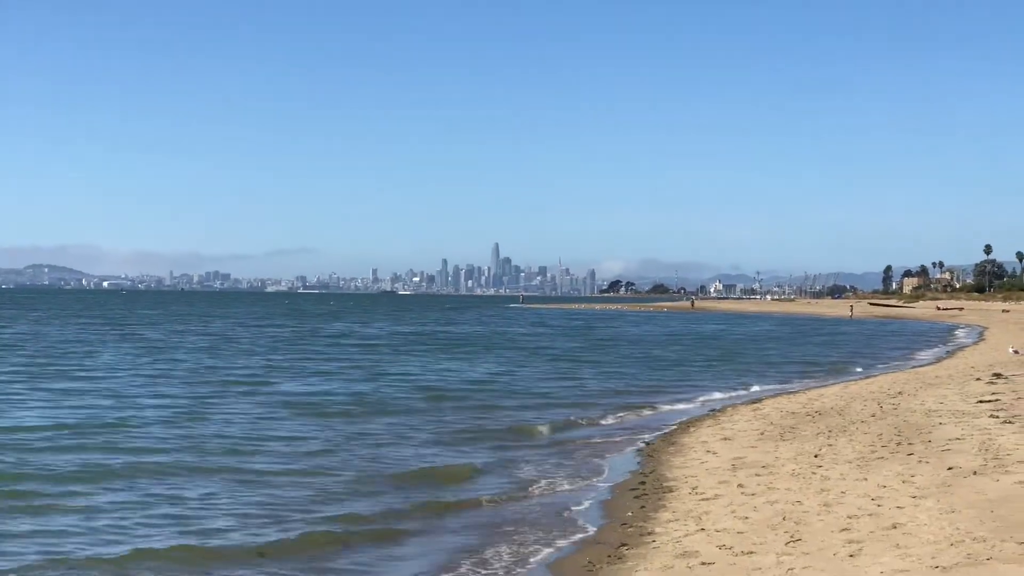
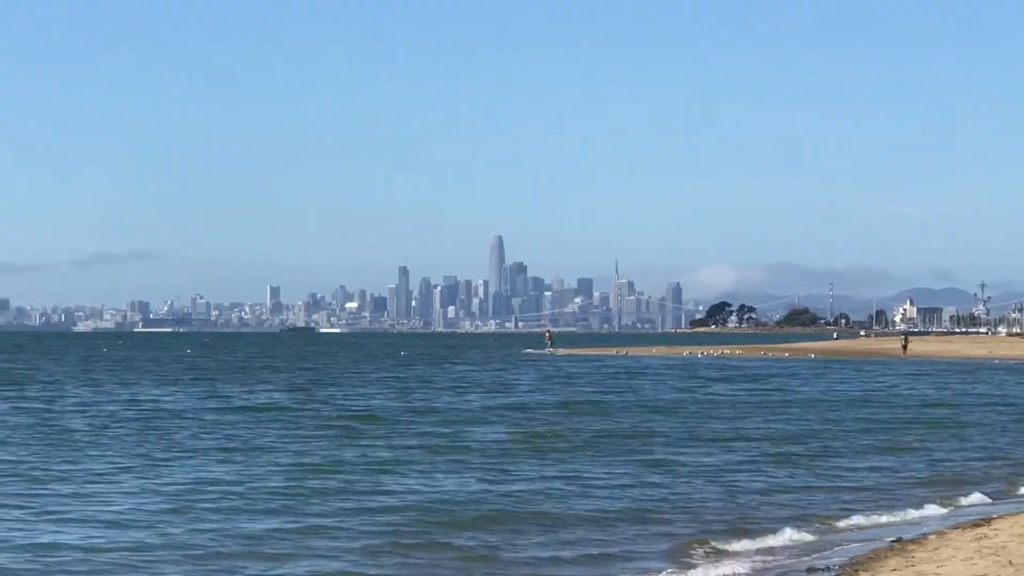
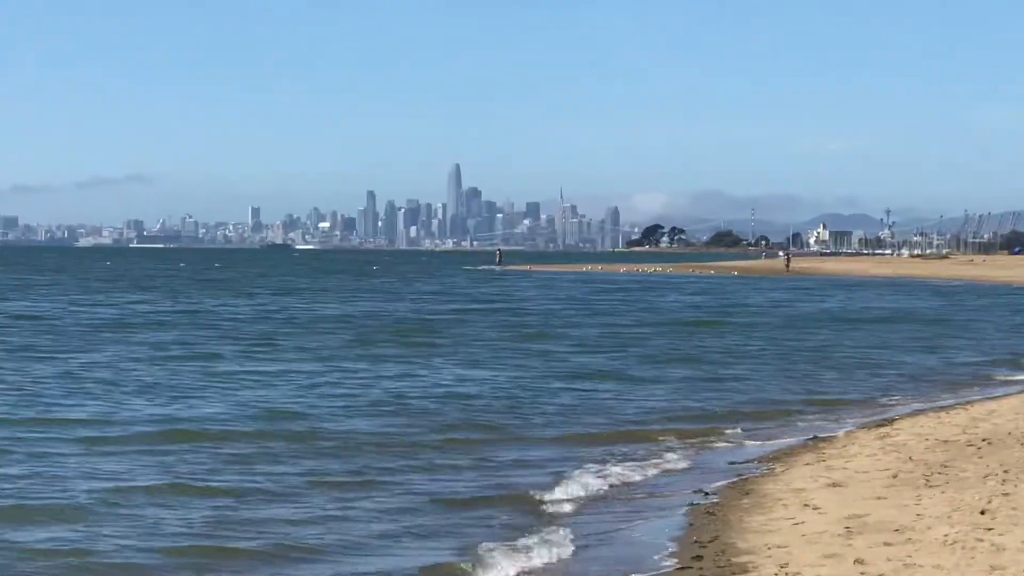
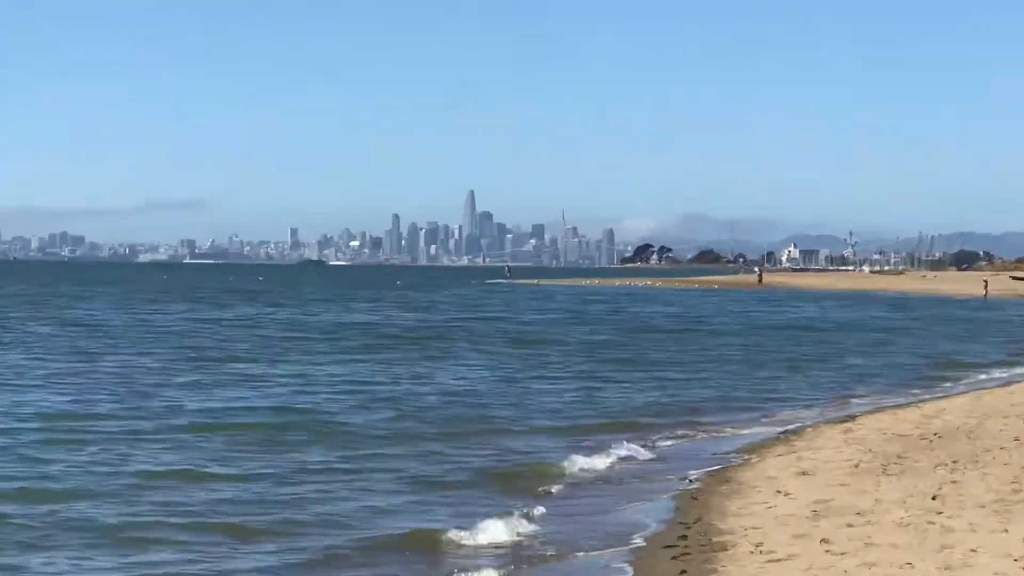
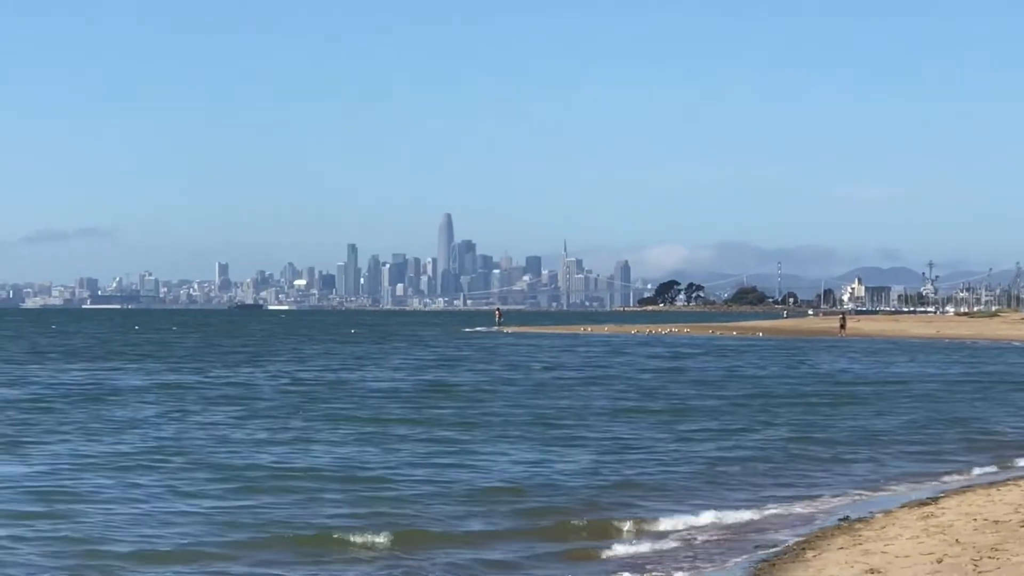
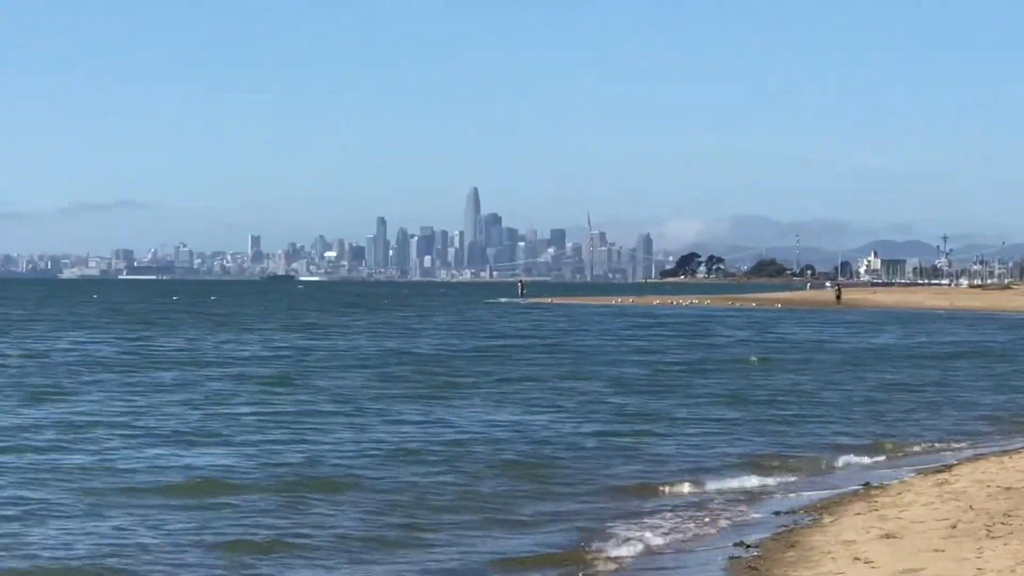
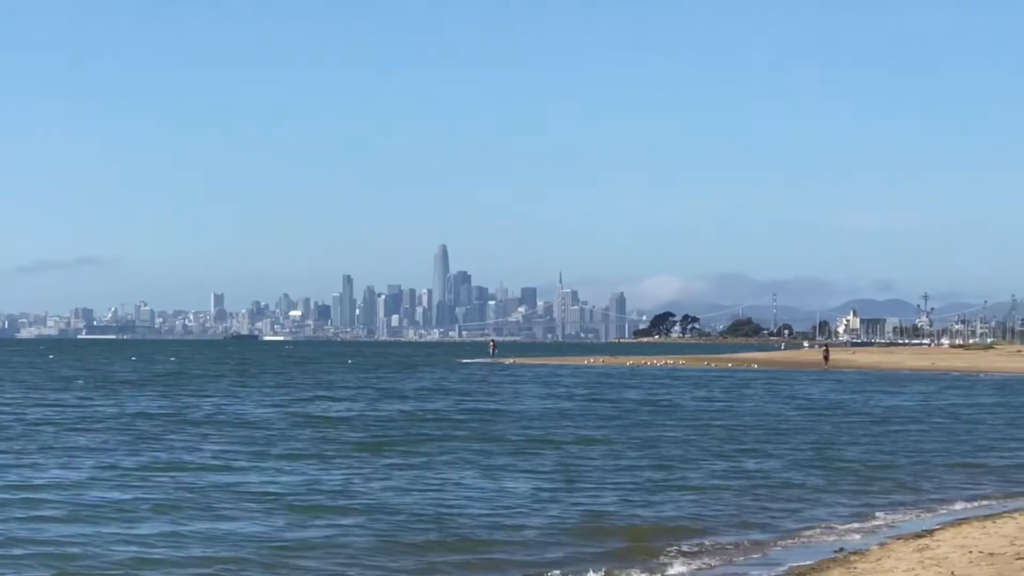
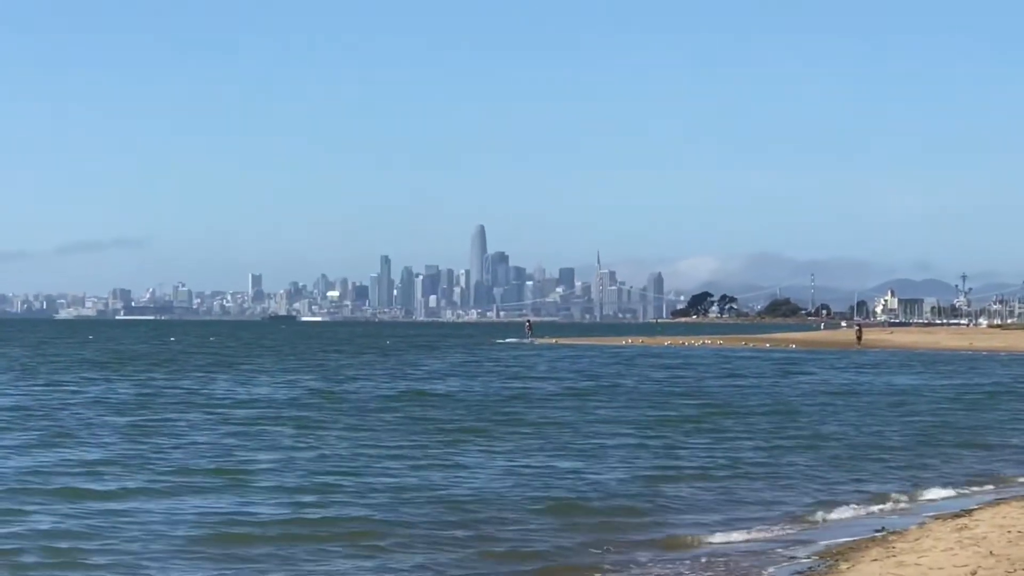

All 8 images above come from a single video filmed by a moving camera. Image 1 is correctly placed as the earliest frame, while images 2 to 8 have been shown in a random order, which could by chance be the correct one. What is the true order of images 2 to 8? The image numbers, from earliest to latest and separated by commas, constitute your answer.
4, 3, 6, 8, 7, 5, 2
